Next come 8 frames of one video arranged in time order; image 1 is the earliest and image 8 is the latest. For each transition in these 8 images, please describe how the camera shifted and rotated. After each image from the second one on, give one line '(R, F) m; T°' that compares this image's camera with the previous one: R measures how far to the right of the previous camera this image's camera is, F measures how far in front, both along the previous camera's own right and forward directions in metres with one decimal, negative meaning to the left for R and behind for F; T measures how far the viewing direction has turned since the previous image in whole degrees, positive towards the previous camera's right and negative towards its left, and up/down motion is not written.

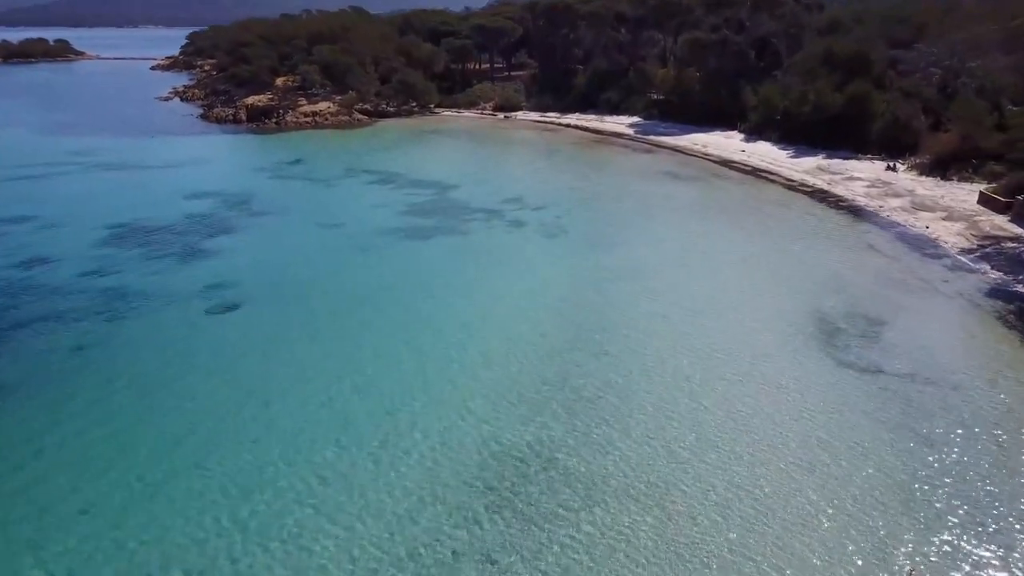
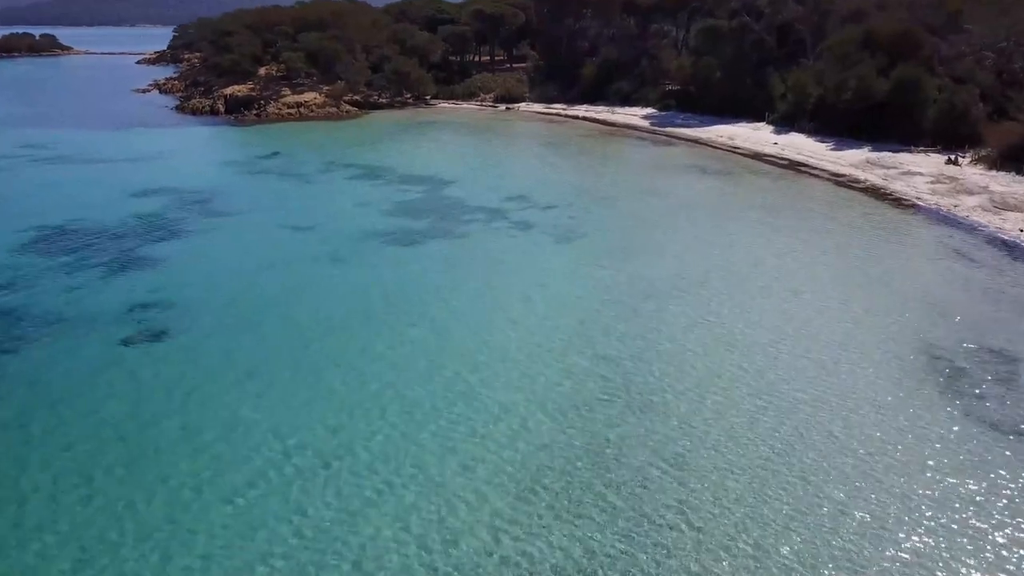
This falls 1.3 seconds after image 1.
(-0.3, +4.9) m; 0°
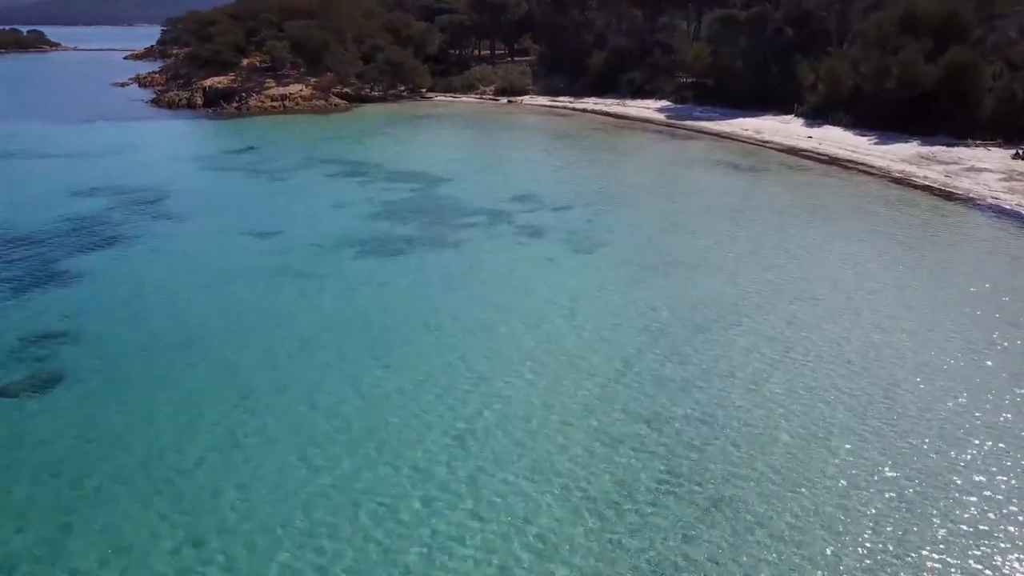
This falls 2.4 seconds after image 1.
(-0.2, +4.1) m; 0°
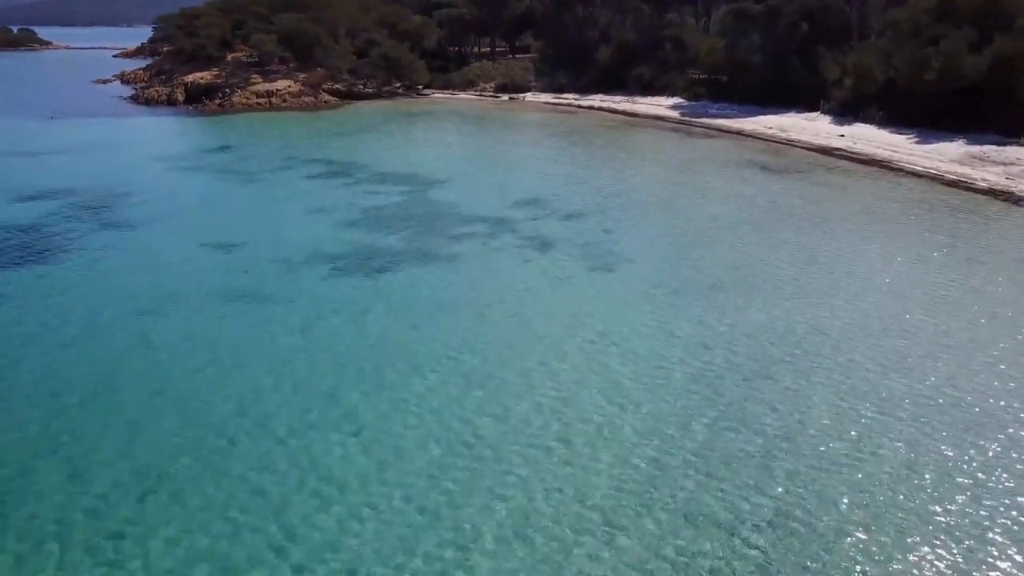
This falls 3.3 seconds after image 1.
(-0.1, +3.1) m; 0°
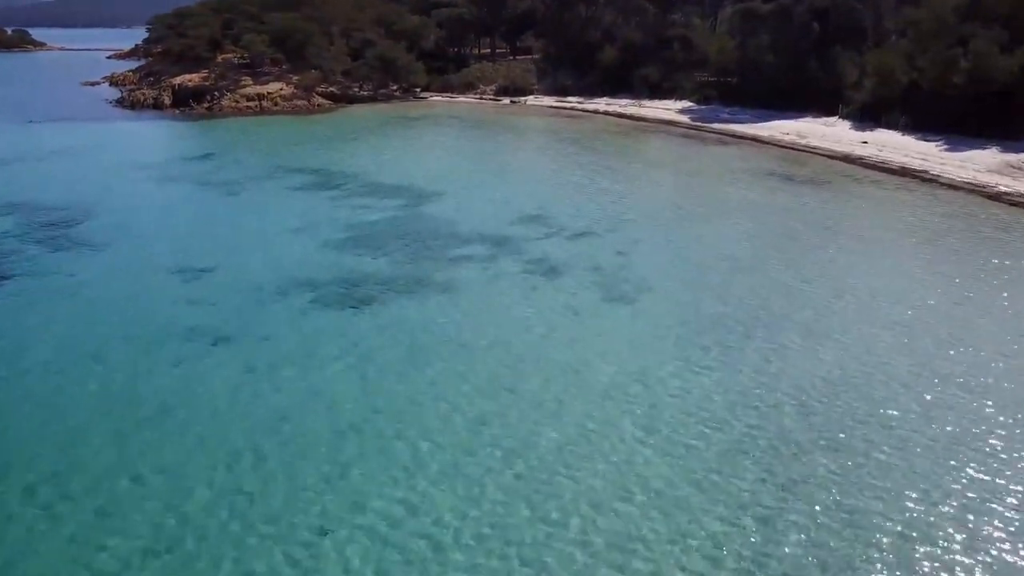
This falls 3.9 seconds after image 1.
(-0.1, +1.9) m; 0°
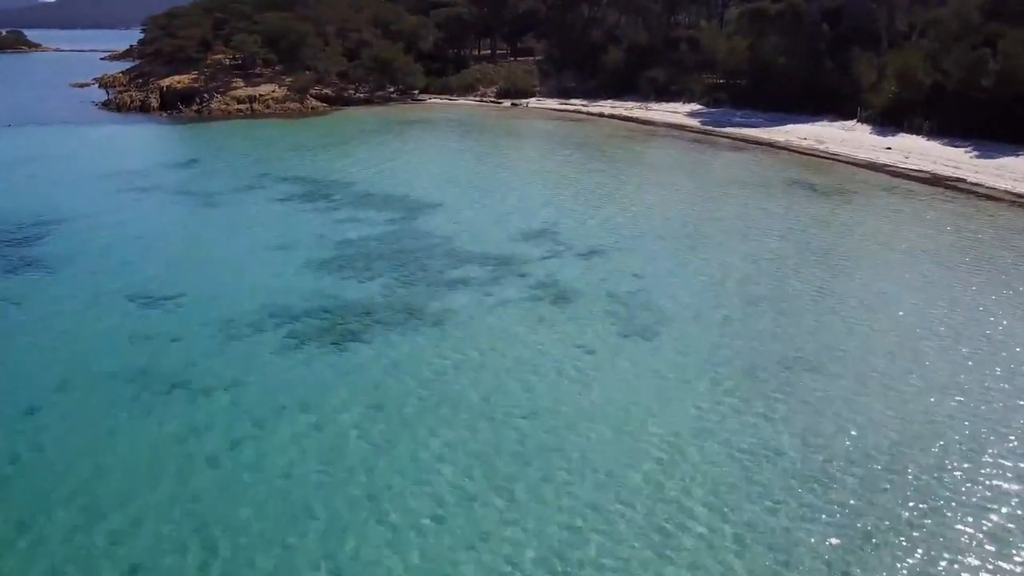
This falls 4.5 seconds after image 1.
(-0.1, +1.7) m; 0°
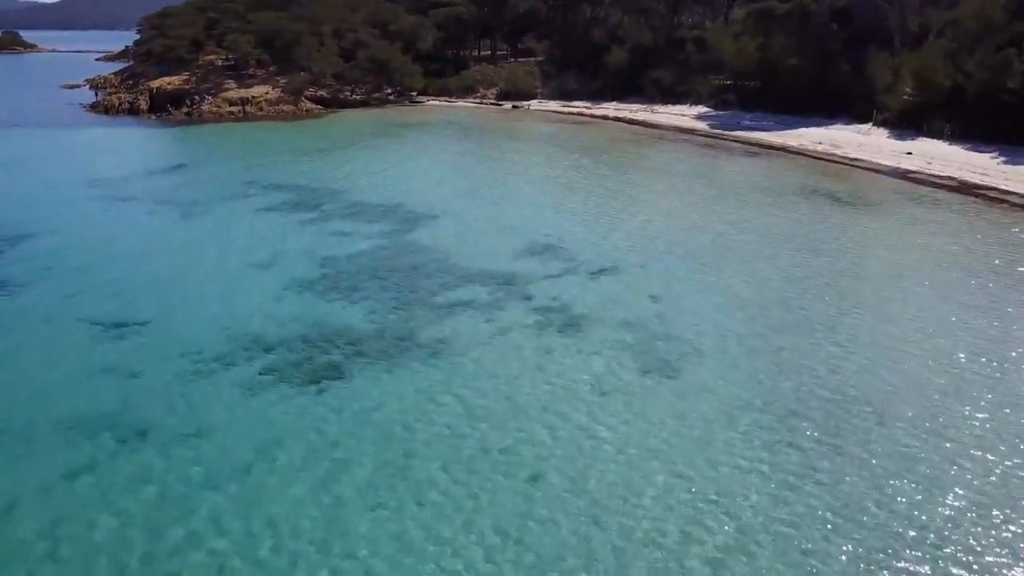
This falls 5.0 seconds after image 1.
(-0.1, +1.4) m; 0°
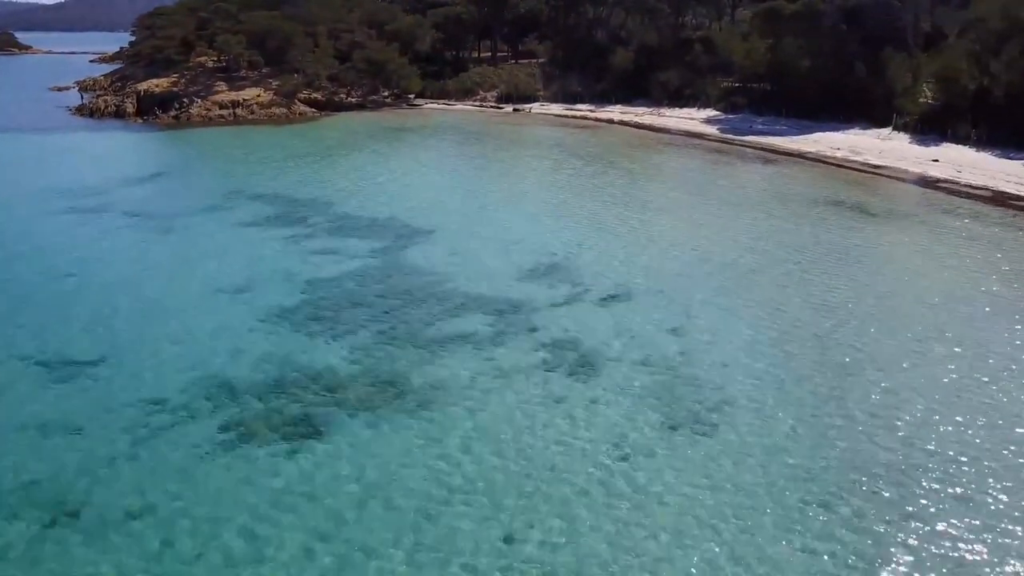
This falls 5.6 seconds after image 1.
(-0.1, +1.6) m; 0°
